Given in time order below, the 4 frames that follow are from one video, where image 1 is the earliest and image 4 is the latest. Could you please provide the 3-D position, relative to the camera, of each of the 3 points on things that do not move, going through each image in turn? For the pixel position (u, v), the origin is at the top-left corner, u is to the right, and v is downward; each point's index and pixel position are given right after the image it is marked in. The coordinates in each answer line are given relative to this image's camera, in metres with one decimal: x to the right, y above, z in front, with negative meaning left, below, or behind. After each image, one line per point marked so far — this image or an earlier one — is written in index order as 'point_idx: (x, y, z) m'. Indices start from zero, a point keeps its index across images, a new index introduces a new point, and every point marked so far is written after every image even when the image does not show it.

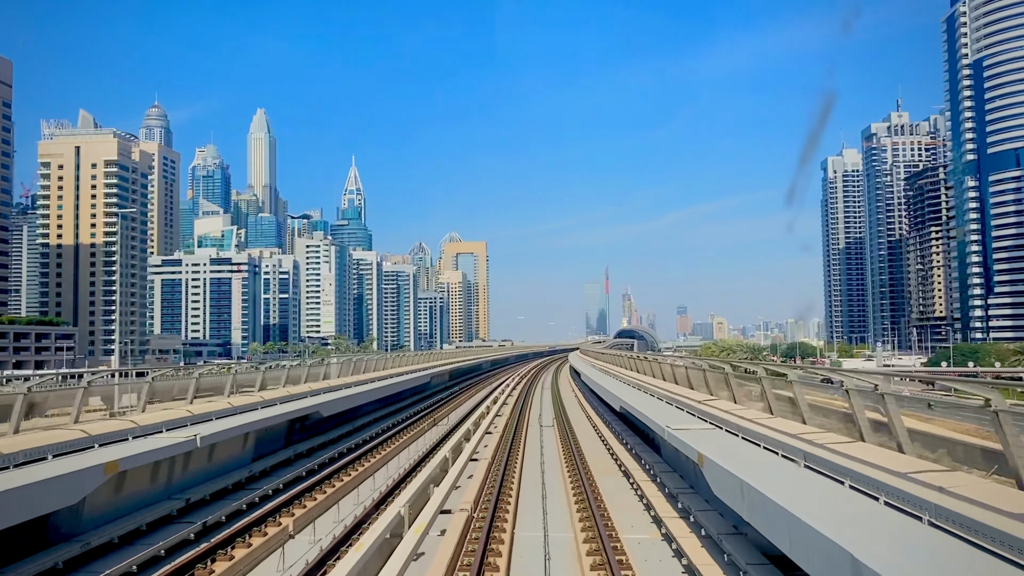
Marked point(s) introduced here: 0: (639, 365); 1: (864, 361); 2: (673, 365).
0: (+3.9, -2.2, +20.4) m
1: (+7.1, -1.5, +13.9) m
2: (+3.8, -1.8, +17.1) m
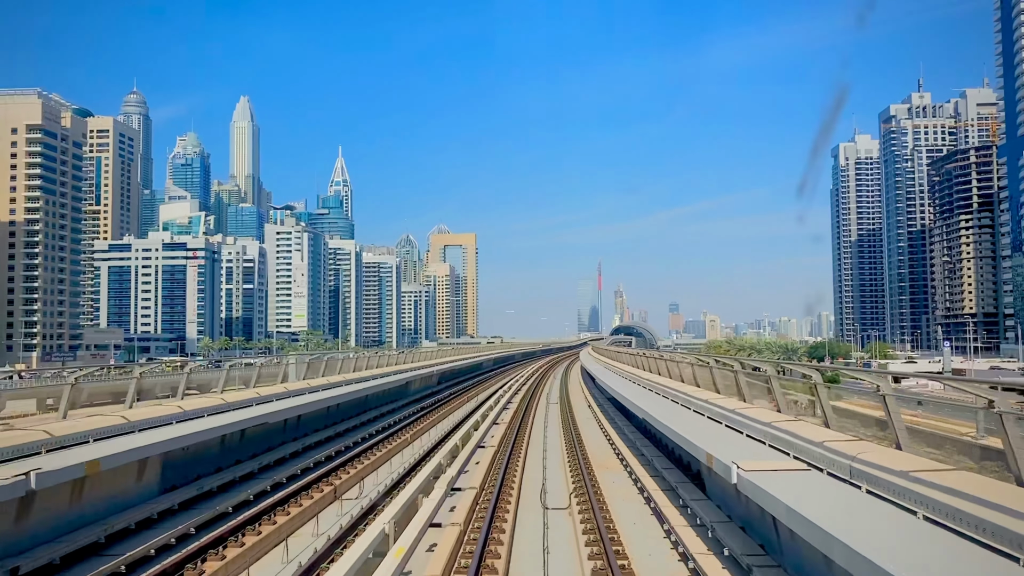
0: (+3.6, -1.9, +18.4) m
1: (+6.9, -1.3, +11.9) m
2: (+3.5, -1.6, +15.1) m
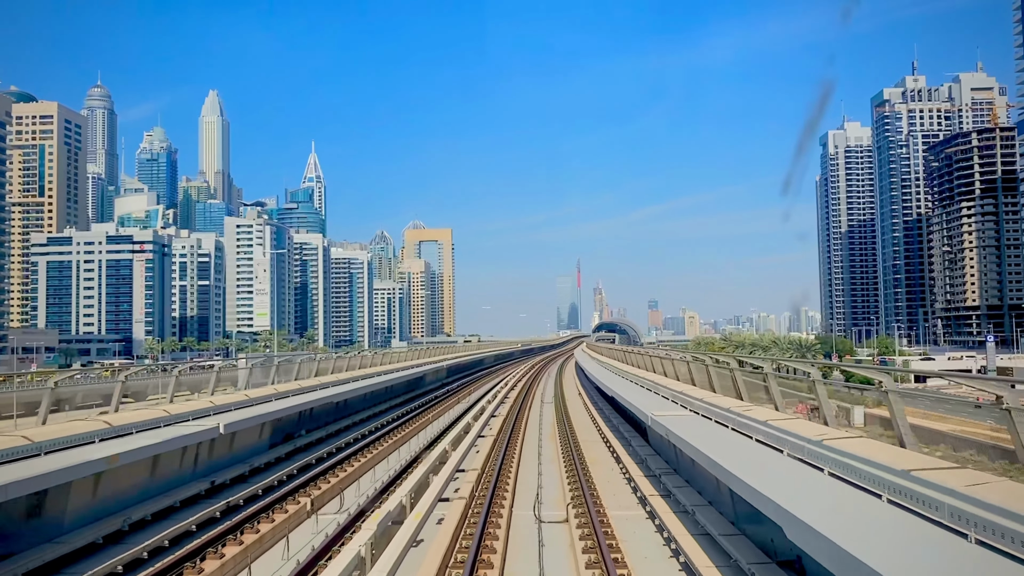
0: (+3.1, -1.8, +17.1) m
1: (+6.6, -1.1, +10.8) m
2: (+3.1, -1.4, +13.9) m
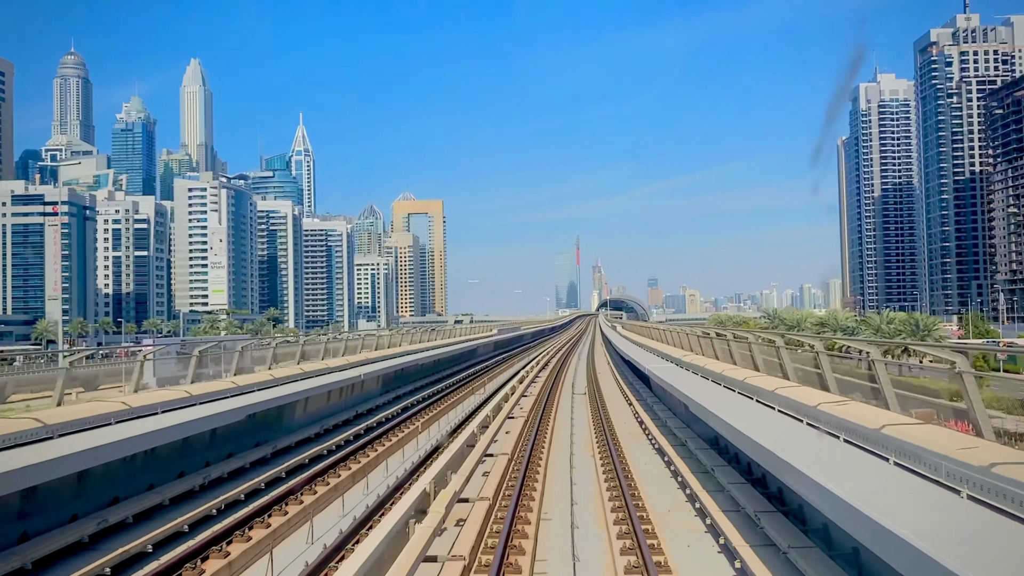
0: (+2.9, -1.1, +14.4) m
1: (+6.4, -0.7, +8.0) m
2: (+2.9, -0.9, +11.1) m
